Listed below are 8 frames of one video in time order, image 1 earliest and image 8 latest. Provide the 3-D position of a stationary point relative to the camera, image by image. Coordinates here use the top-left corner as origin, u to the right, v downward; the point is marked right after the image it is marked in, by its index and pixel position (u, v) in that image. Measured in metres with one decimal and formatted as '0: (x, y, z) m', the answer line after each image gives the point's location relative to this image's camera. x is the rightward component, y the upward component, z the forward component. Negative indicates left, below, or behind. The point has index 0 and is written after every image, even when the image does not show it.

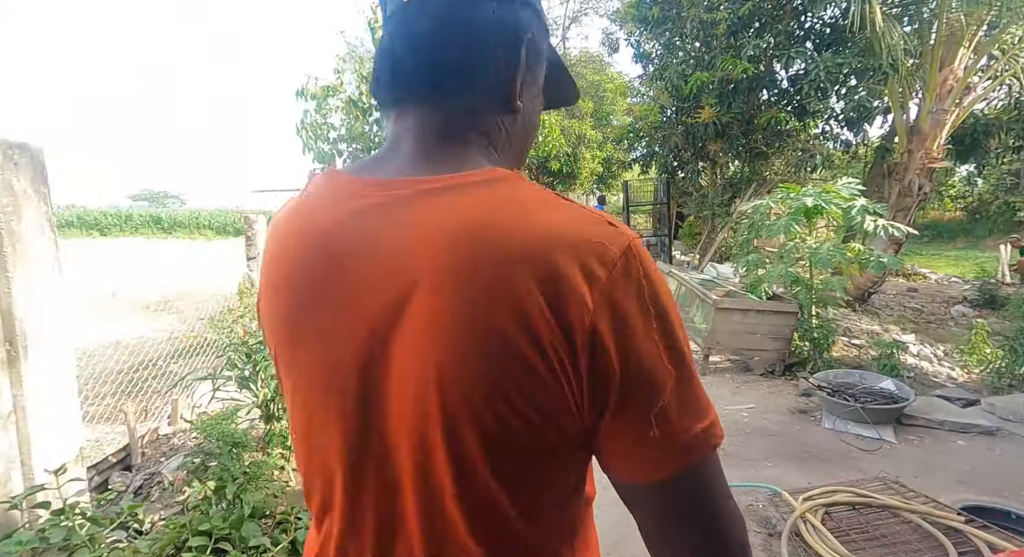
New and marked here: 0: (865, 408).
0: (+2.6, -1.0, +3.8) m
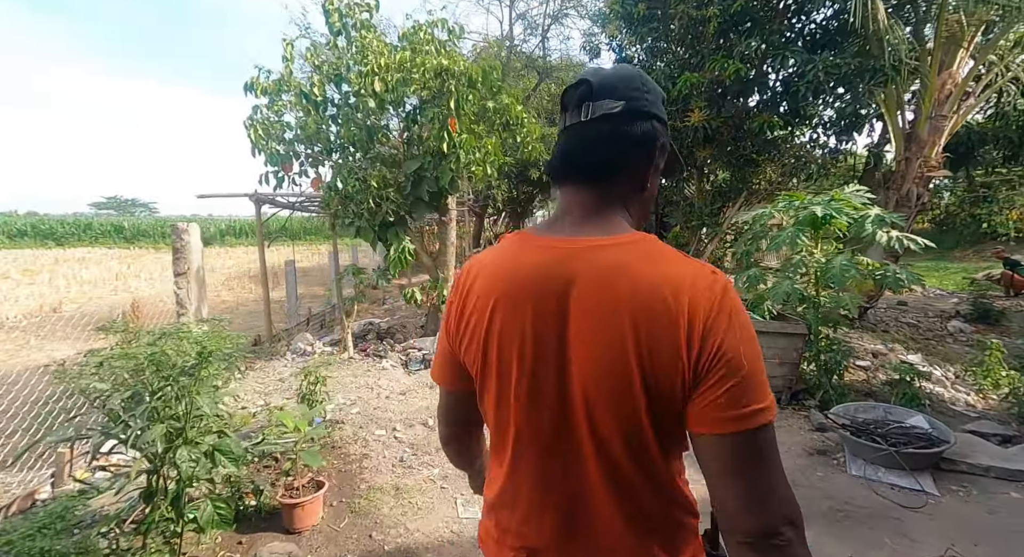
0: (+2.5, -1.1, +3.2) m
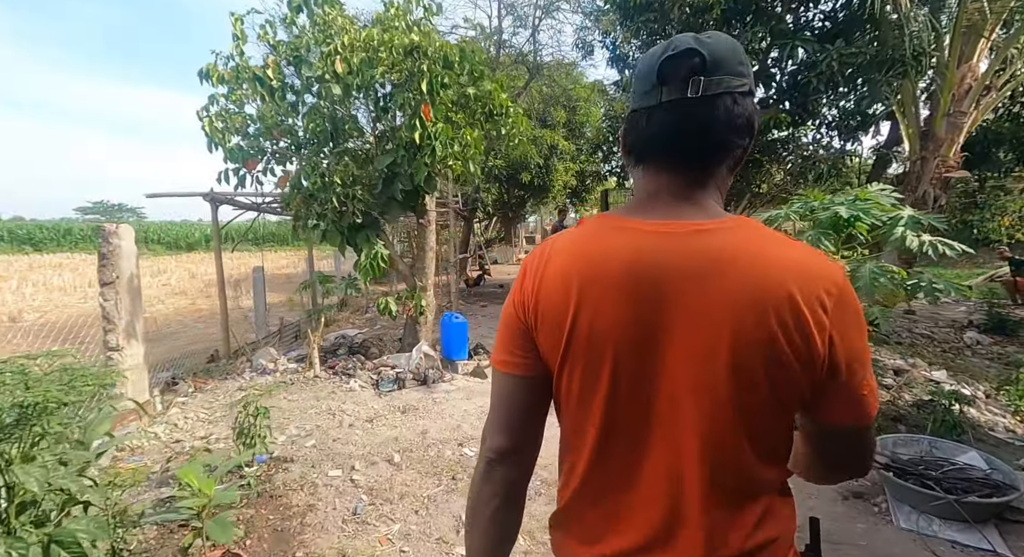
0: (+2.3, -1.2, +2.6) m
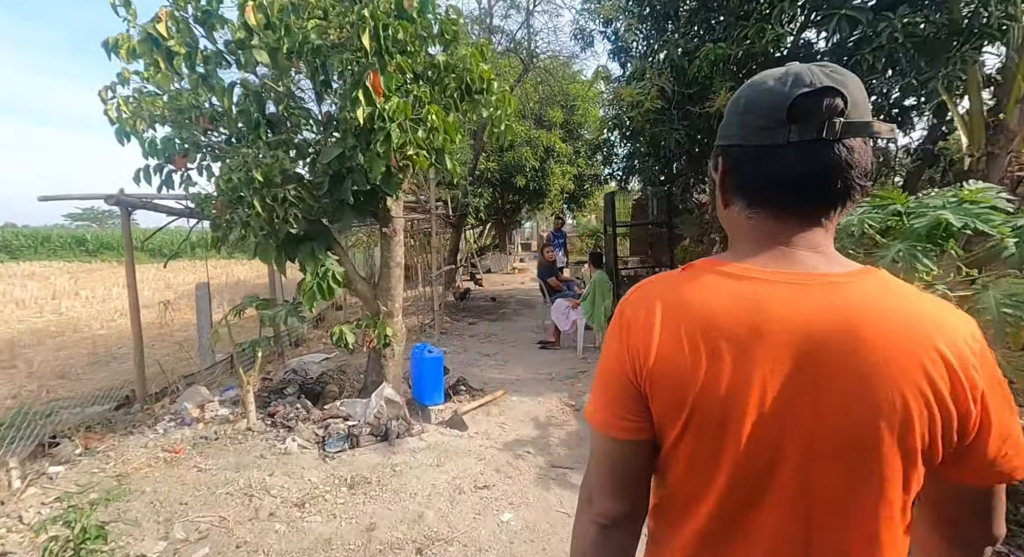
0: (+2.3, -1.3, +1.5) m
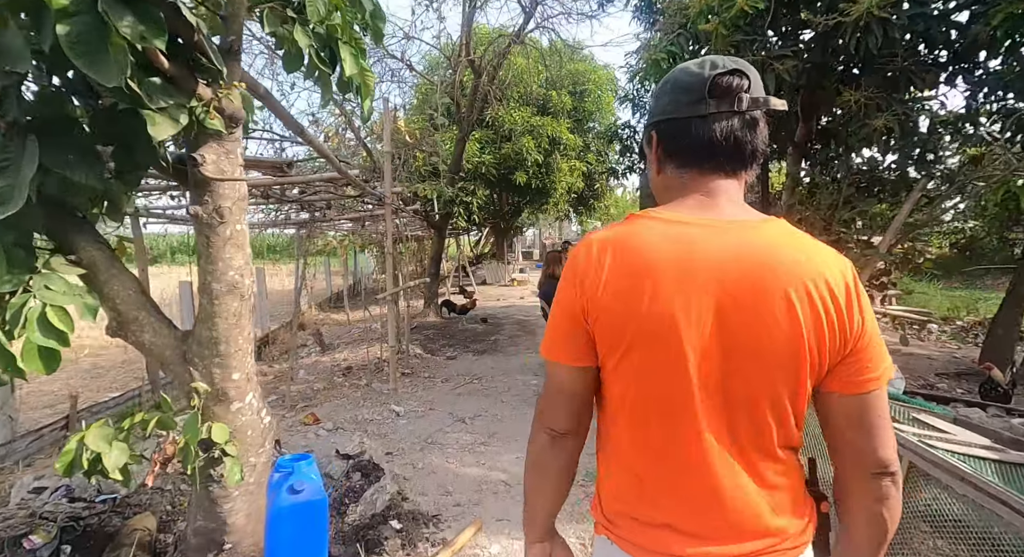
0: (+2.1, -1.5, -1.0) m
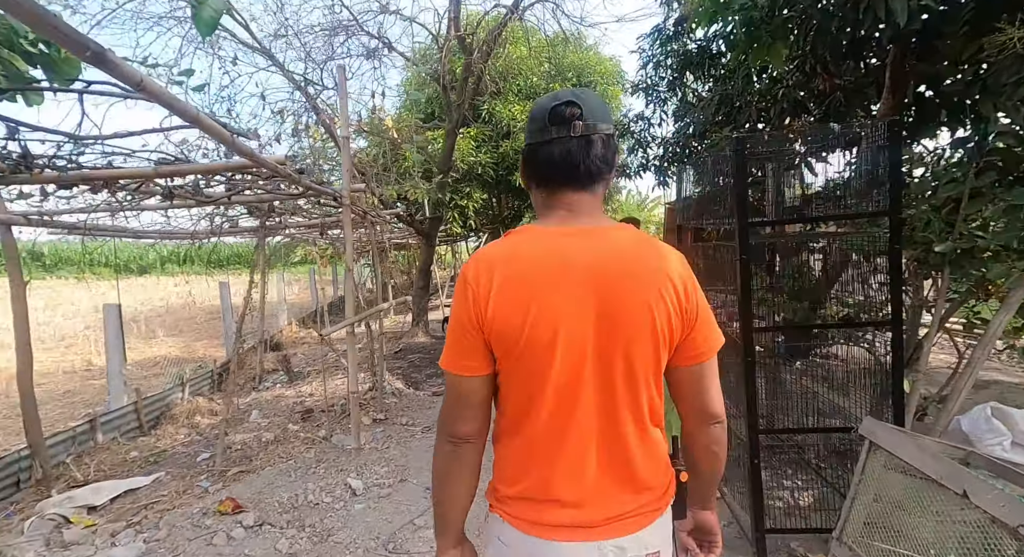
0: (+2.1, -1.6, -2.3) m
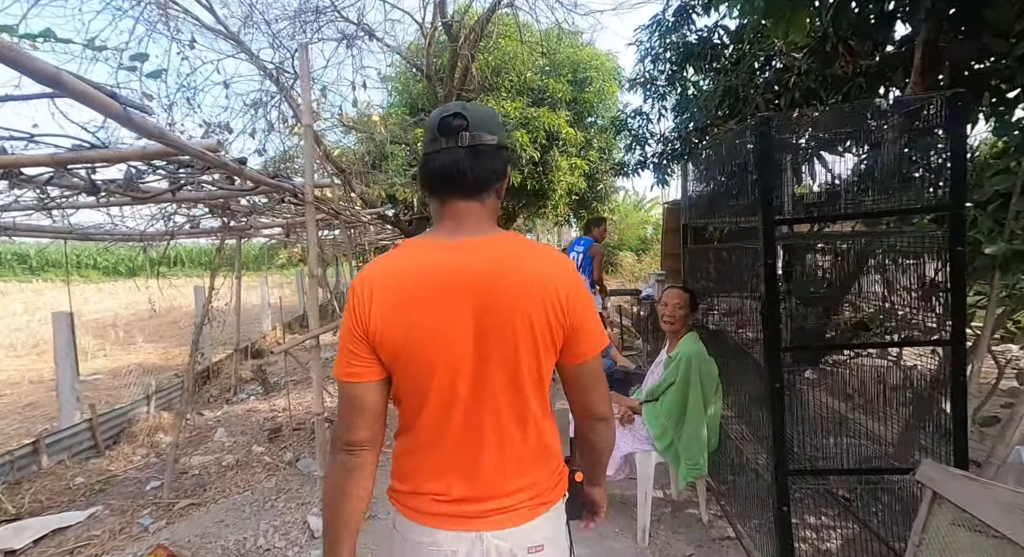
0: (+2.1, -1.6, -2.7) m
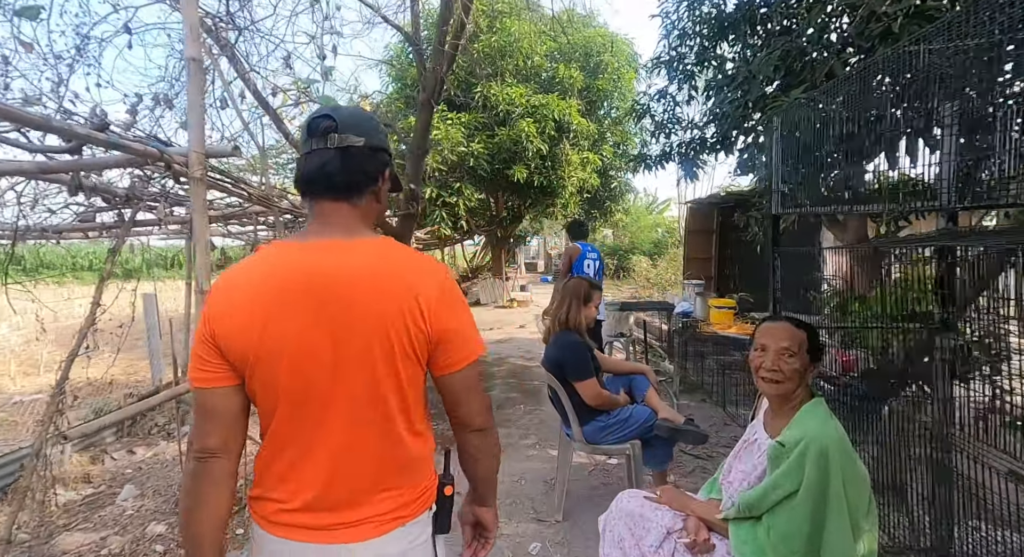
0: (+1.9, -1.7, -4.1) m
